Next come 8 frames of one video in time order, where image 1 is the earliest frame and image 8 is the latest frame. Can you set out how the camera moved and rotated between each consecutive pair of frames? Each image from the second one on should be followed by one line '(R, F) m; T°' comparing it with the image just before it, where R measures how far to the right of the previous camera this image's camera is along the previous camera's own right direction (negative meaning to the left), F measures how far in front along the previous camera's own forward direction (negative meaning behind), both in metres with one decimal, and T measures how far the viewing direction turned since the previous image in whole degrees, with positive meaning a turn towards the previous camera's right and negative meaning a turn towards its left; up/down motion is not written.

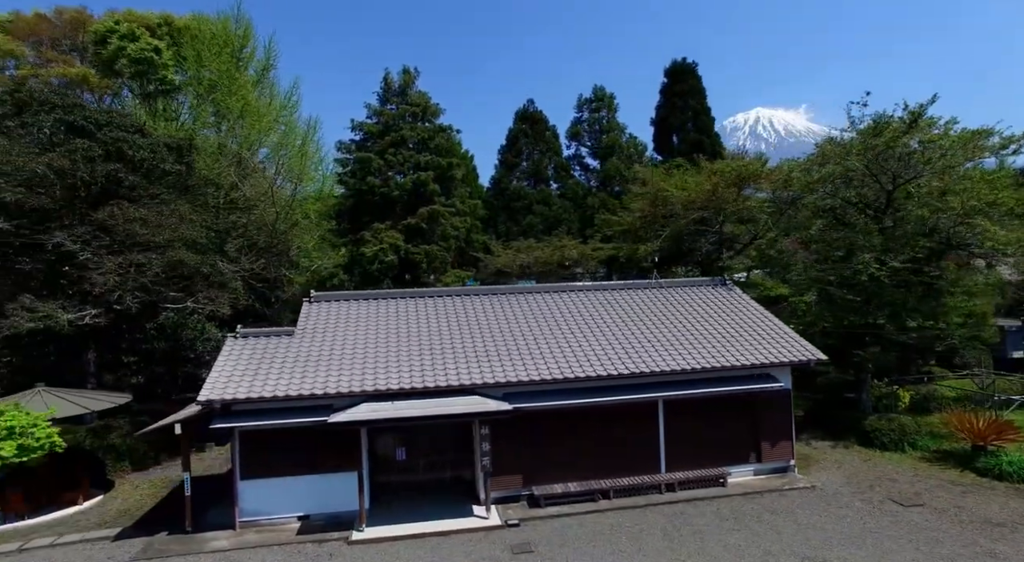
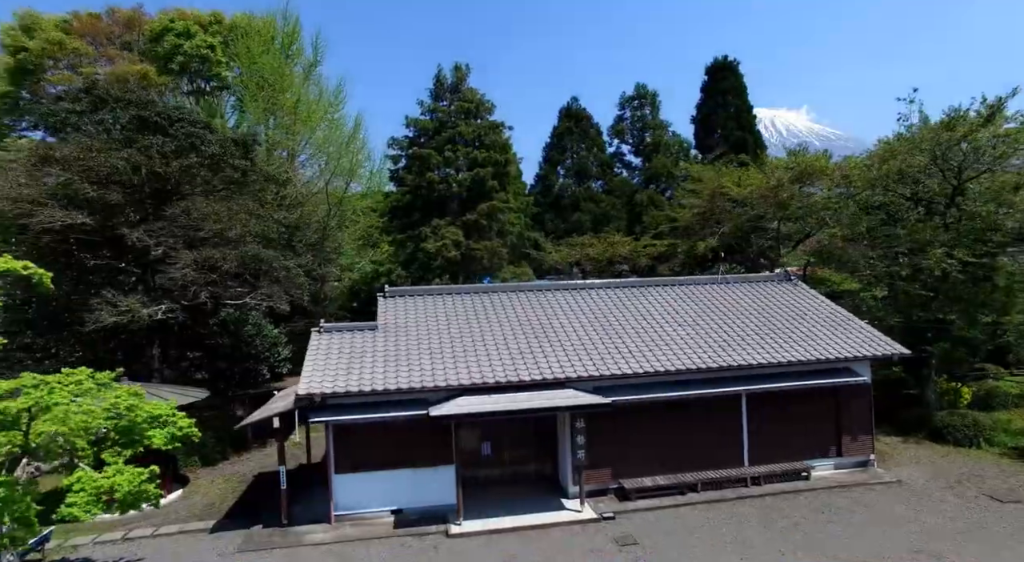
(-1.8, 0.0) m; 0°
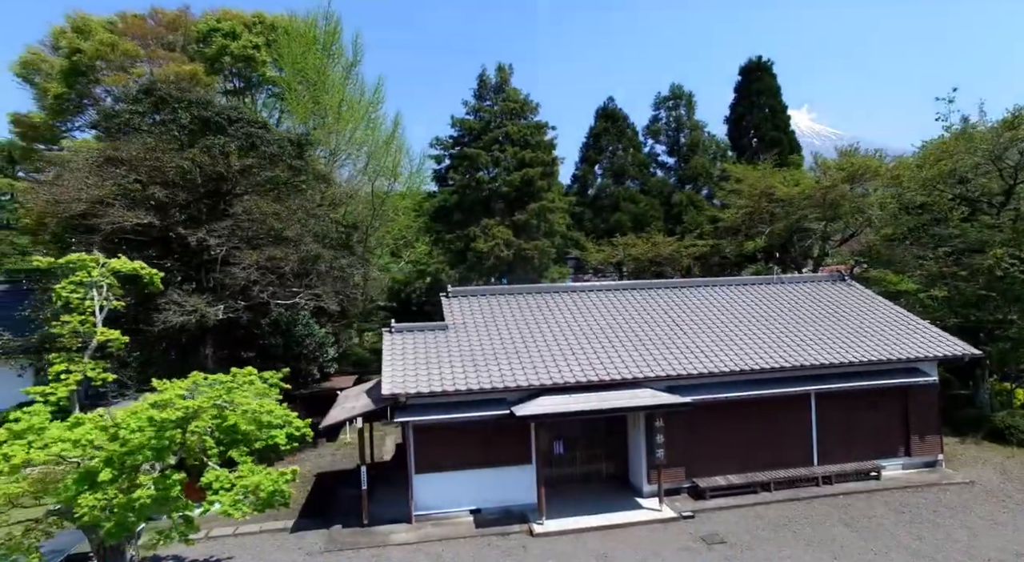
(-1.5, 0.0) m; 0°
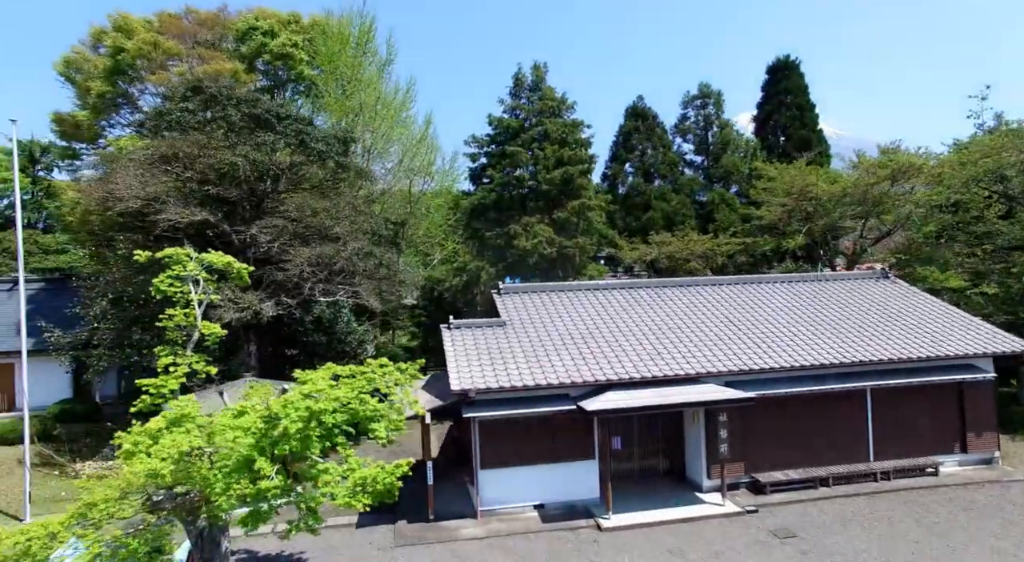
(-1.2, 0.0) m; 0°
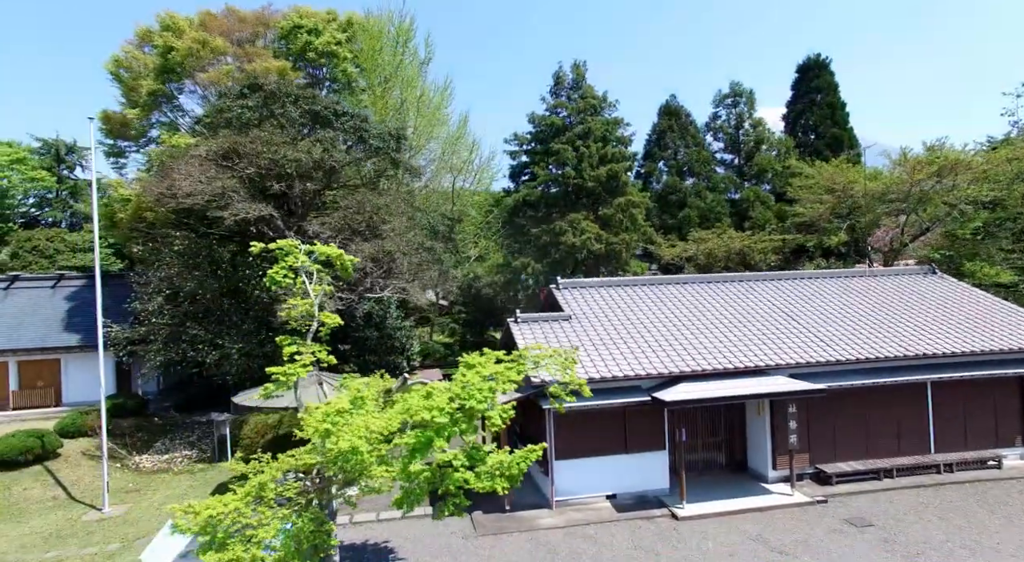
(-1.4, -0.2) m; 0°
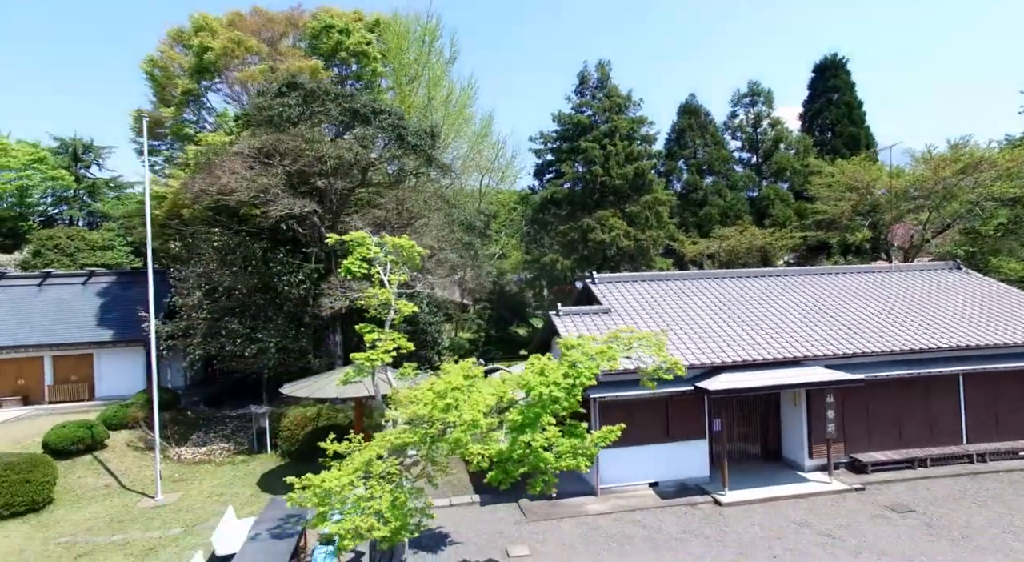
(-0.9, -0.4) m; 0°
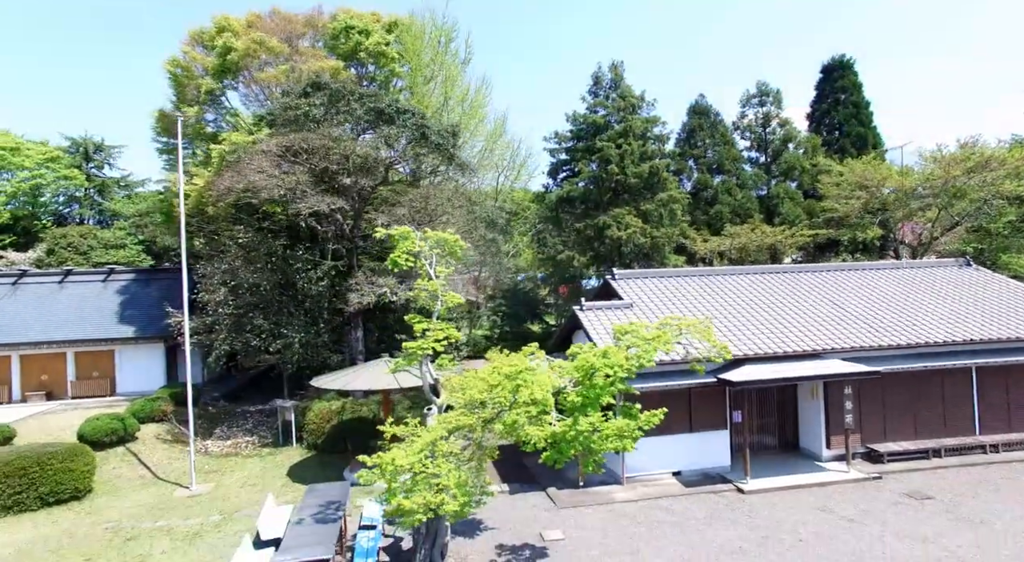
(-0.6, -0.4) m; 0°
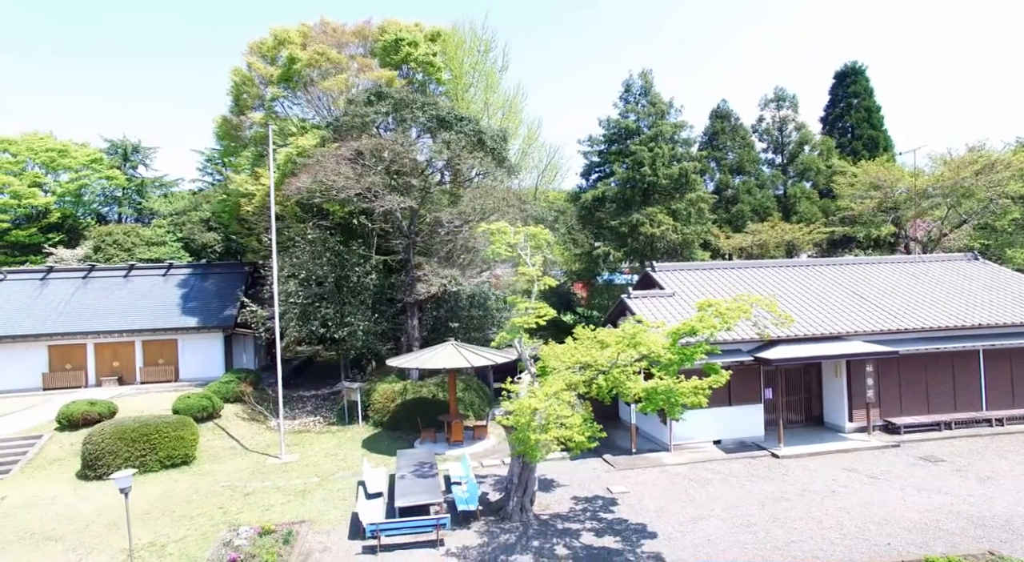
(-1.3, -1.8) m; 0°
